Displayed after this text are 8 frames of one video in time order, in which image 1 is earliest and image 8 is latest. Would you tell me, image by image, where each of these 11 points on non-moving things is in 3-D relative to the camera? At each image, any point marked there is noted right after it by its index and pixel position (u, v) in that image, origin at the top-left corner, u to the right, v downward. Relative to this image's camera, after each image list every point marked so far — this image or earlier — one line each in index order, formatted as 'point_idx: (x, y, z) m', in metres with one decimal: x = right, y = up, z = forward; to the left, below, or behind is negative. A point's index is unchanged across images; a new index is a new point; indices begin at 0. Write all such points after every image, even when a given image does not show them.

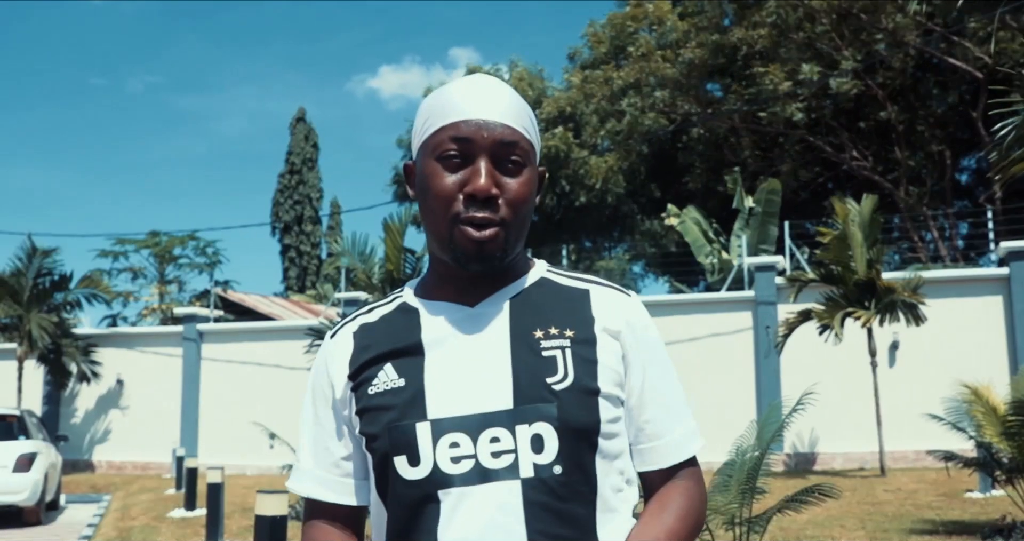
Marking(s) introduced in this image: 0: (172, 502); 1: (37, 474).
0: (-3.4, -2.3, +12.0) m
1: (-4.6, -2.0, +11.8) m
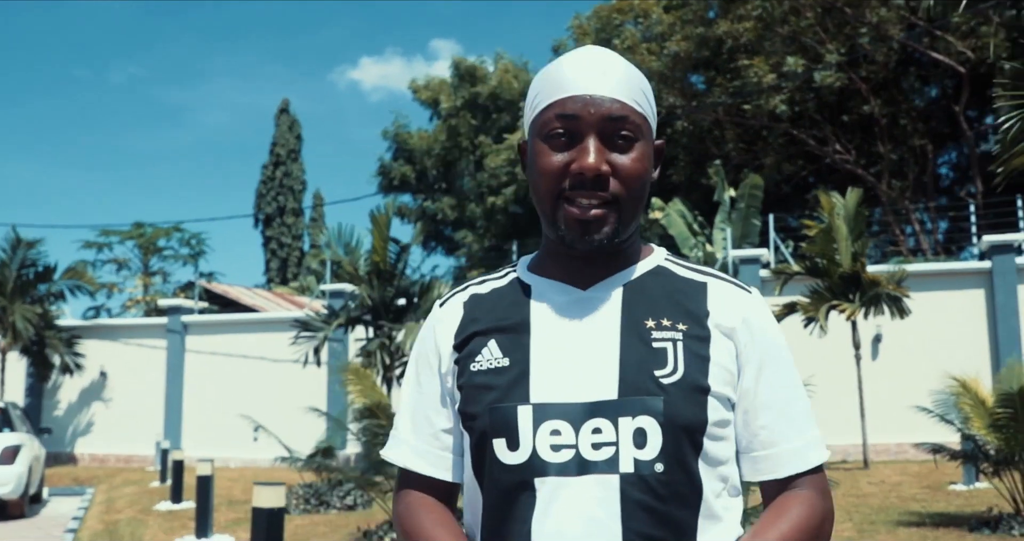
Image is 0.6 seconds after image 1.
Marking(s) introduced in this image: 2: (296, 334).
0: (-3.5, -2.2, +11.9) m
1: (-4.8, -1.9, +11.7) m
2: (-2.1, -0.6, +12.0) m
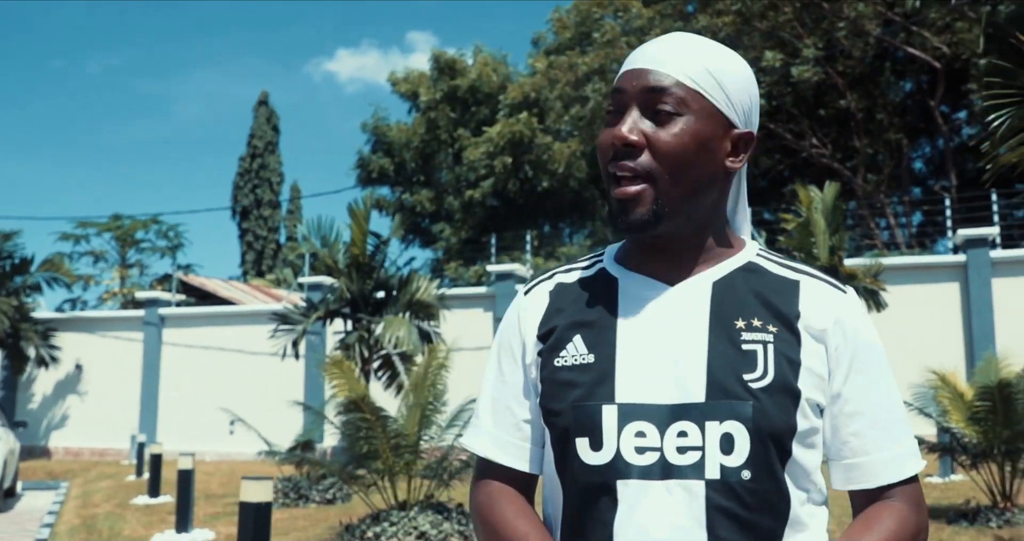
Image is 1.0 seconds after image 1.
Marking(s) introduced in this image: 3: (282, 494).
0: (-3.7, -2.2, +11.8) m
1: (-5.0, -1.8, +11.6) m
2: (-2.3, -0.6, +11.9) m
3: (-2.1, -2.0, +11.0) m
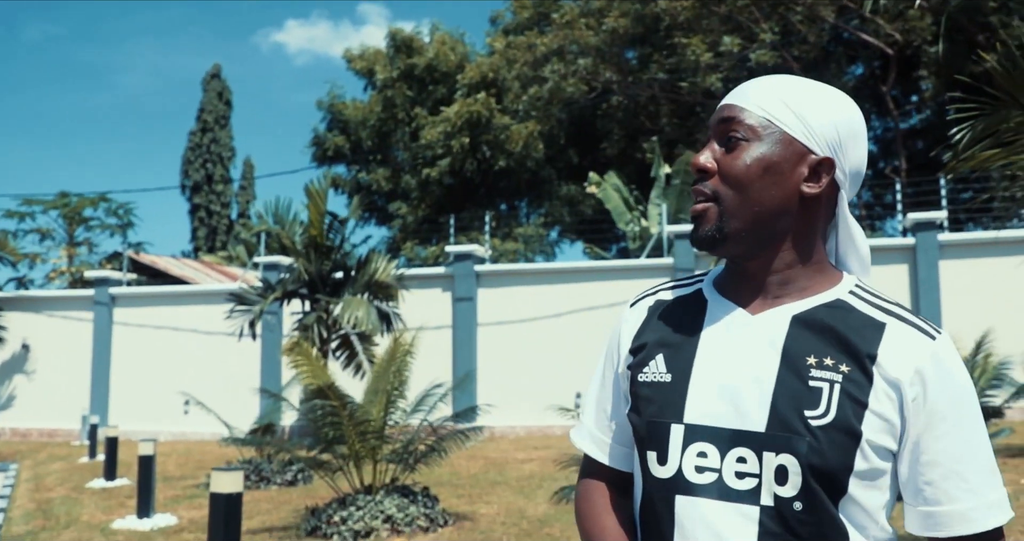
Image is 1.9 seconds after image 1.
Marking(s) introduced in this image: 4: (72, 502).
0: (-4.1, -1.9, +11.7) m
1: (-5.4, -1.6, +11.3) m
2: (-2.8, -0.4, +11.8) m
3: (-2.4, -1.9, +10.9) m
4: (-3.9, -2.0, +10.6) m
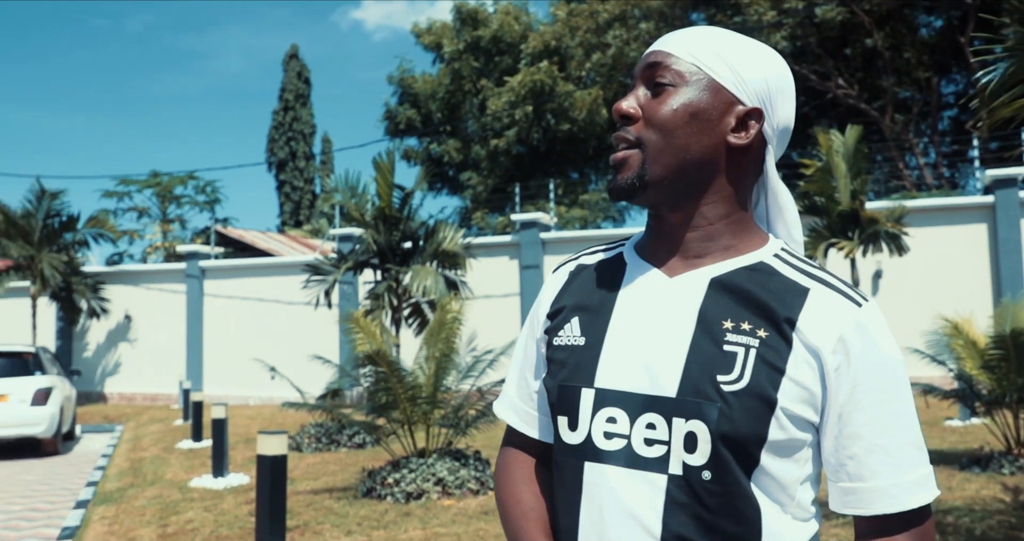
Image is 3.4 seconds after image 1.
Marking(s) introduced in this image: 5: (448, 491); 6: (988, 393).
0: (-3.4, -1.7, +12.5) m
1: (-4.7, -1.4, +12.4) m
2: (-2.1, -0.1, +12.4) m
3: (-1.9, -1.6, +11.5) m
4: (-3.3, -1.8, +11.5) m
5: (-0.5, -1.8, +10.1) m
6: (+3.5, -0.9, +9.2) m
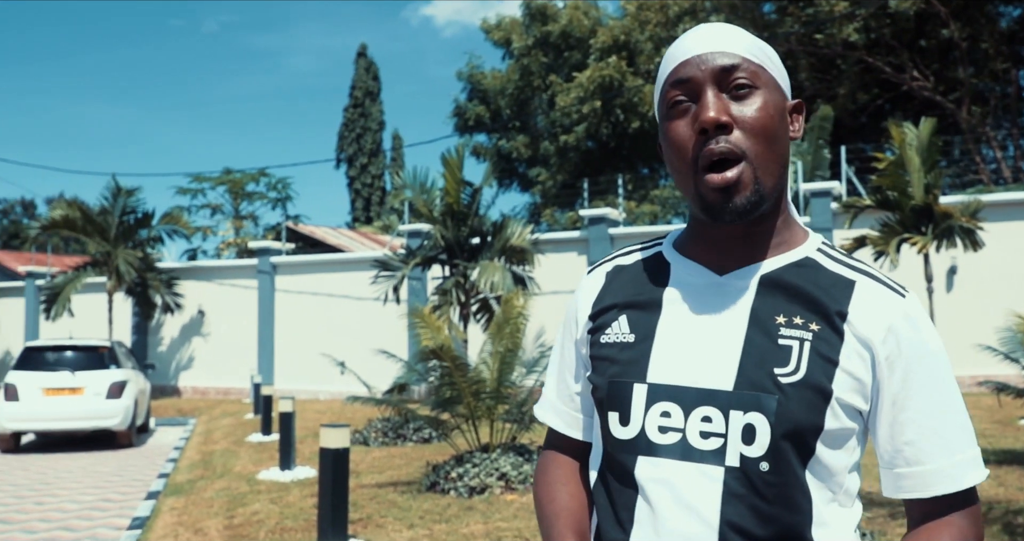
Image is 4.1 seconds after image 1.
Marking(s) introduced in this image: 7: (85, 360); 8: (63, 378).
0: (-2.7, -1.6, +12.7) m
1: (-4.0, -1.4, +12.6) m
2: (-1.4, 0.0, +12.4) m
3: (-1.2, -1.6, +11.6) m
4: (-2.7, -1.8, +11.6) m
5: (0.0, -1.8, +10.0) m
6: (+4.0, -0.9, +8.9) m
7: (-4.5, -0.9, +12.7) m
8: (-4.6, -1.1, +12.4) m
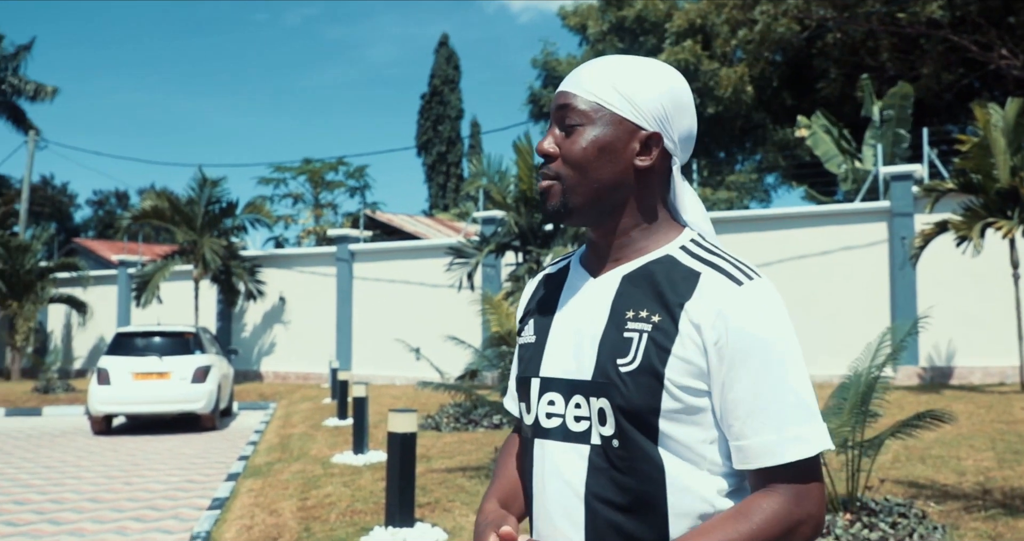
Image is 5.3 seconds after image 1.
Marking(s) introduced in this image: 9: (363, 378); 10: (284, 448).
0: (-1.9, -1.5, +12.9) m
1: (-3.2, -1.2, +13.0) m
2: (-0.6, +0.1, +12.5) m
3: (-0.5, -1.4, +11.7) m
4: (-2.0, -1.6, +11.8) m
5: (+0.6, -1.7, +10.0) m
6: (+4.4, -0.8, +8.5) m
7: (-3.7, -0.8, +13.1) m
8: (-3.8, -1.0, +12.8) m
9: (-2.3, -1.7, +18.8) m
10: (-2.2, -1.7, +11.7) m
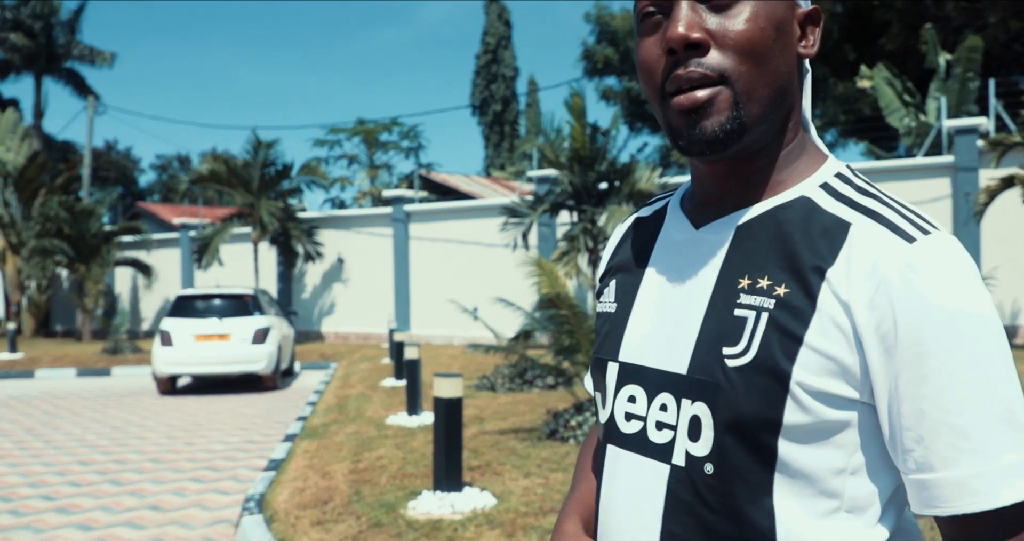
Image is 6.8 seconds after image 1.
0: (-1.3, -1.1, +13.0) m
1: (-2.6, -0.8, +13.1) m
2: (-0.1, +0.5, +12.5) m
3: (0.0, -1.1, +11.6) m
4: (-1.5, -1.3, +11.9) m
5: (+1.0, -1.3, +9.9) m
6: (+4.7, -0.5, +8.2) m
7: (-3.1, -0.4, +13.3) m
8: (-3.2, -0.6, +13.0) m
9: (-1.3, -1.0, +18.9) m
10: (-1.7, -1.4, +11.8) m
